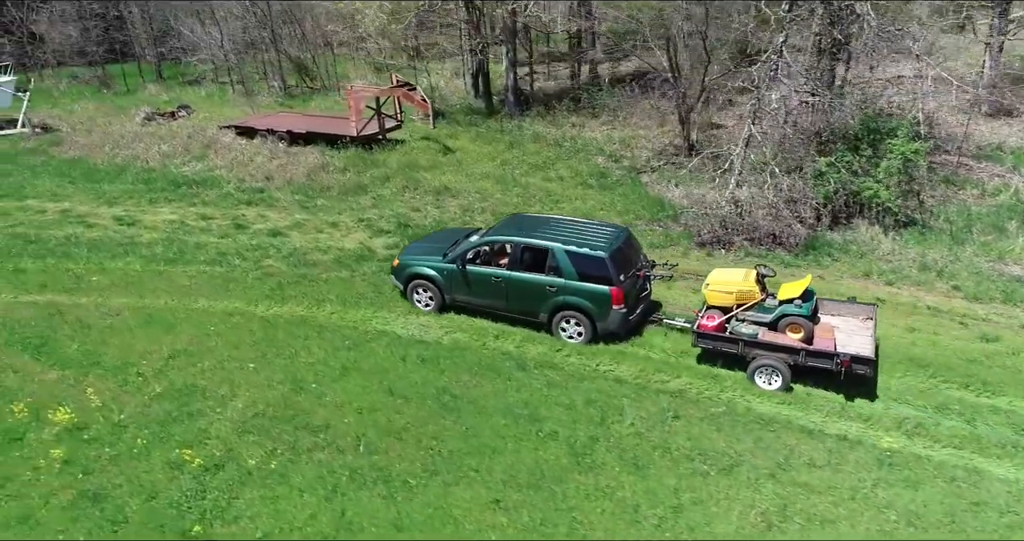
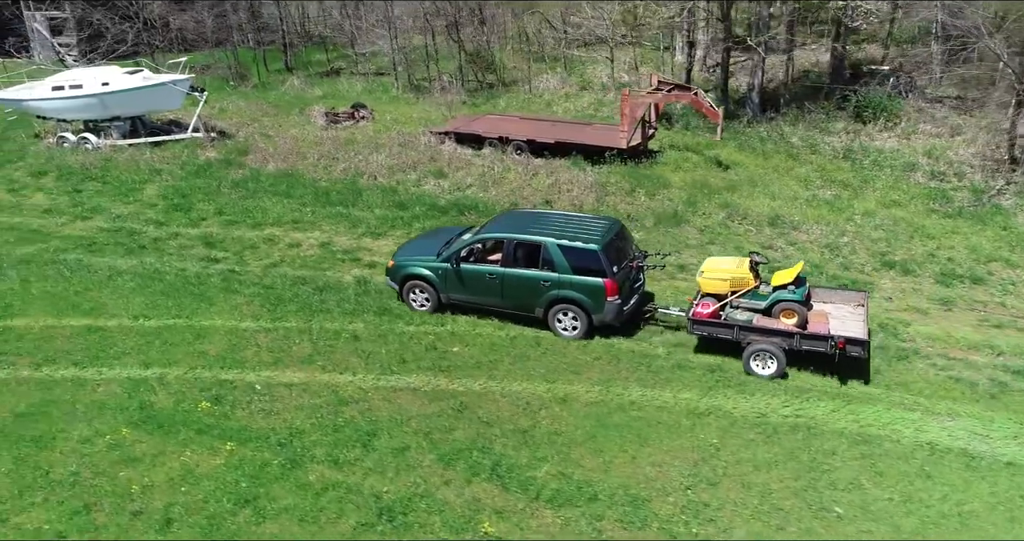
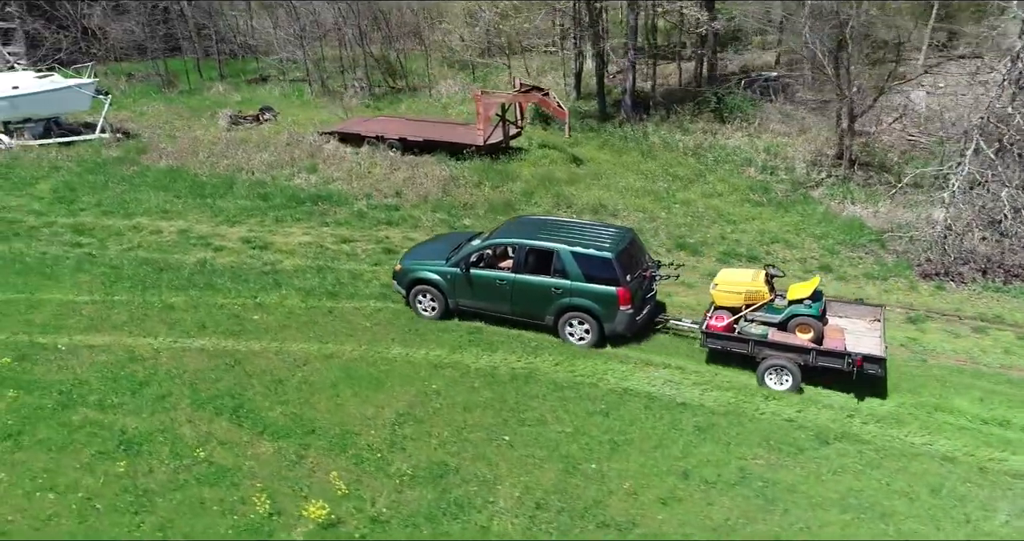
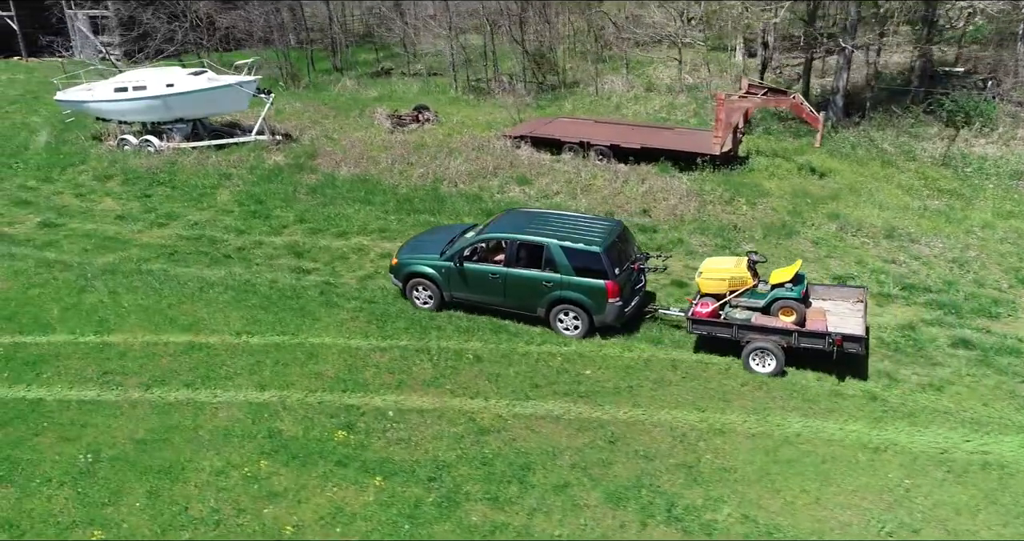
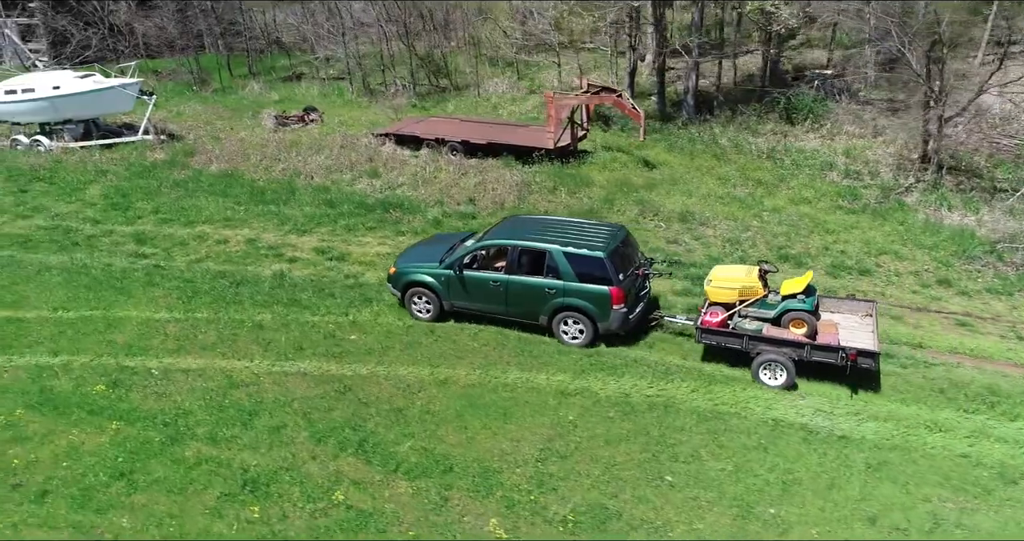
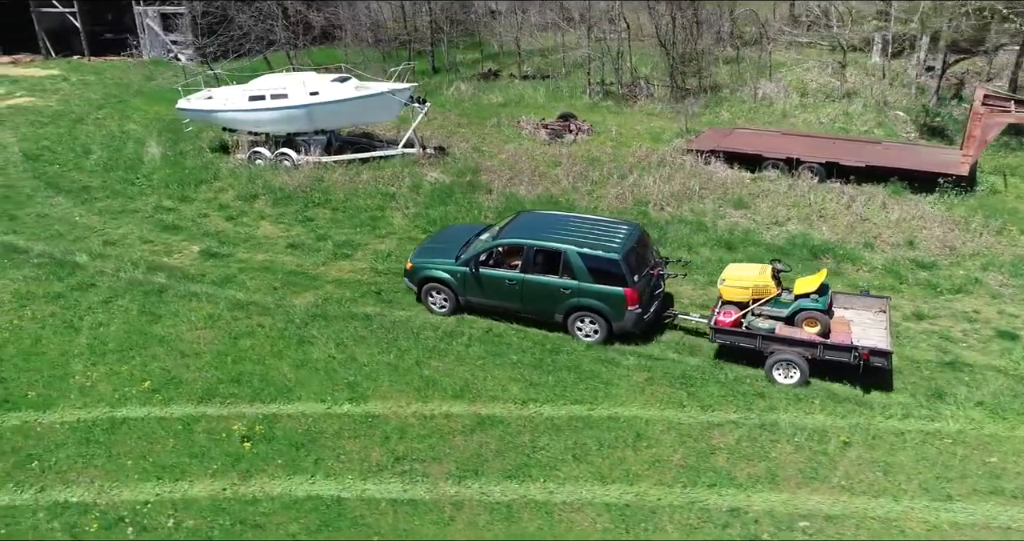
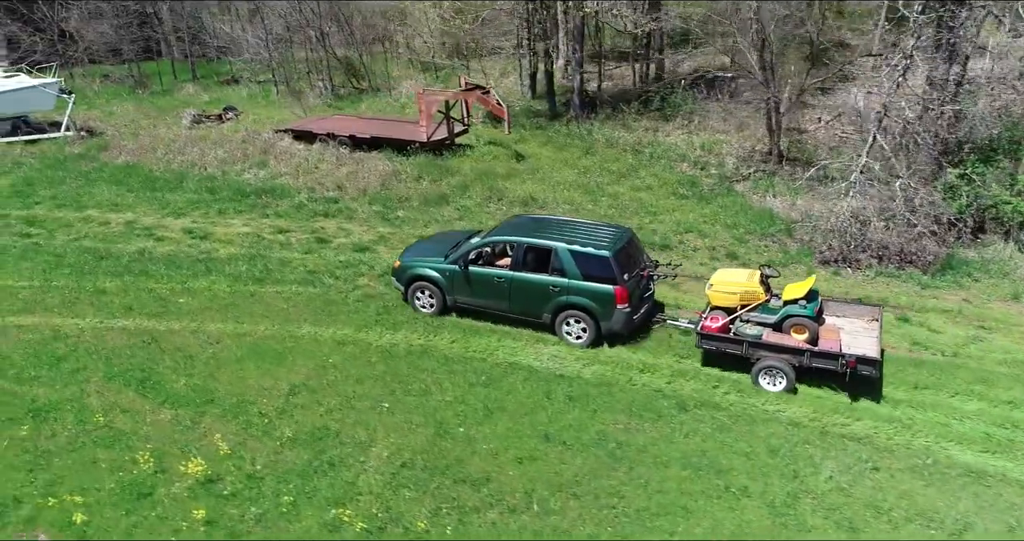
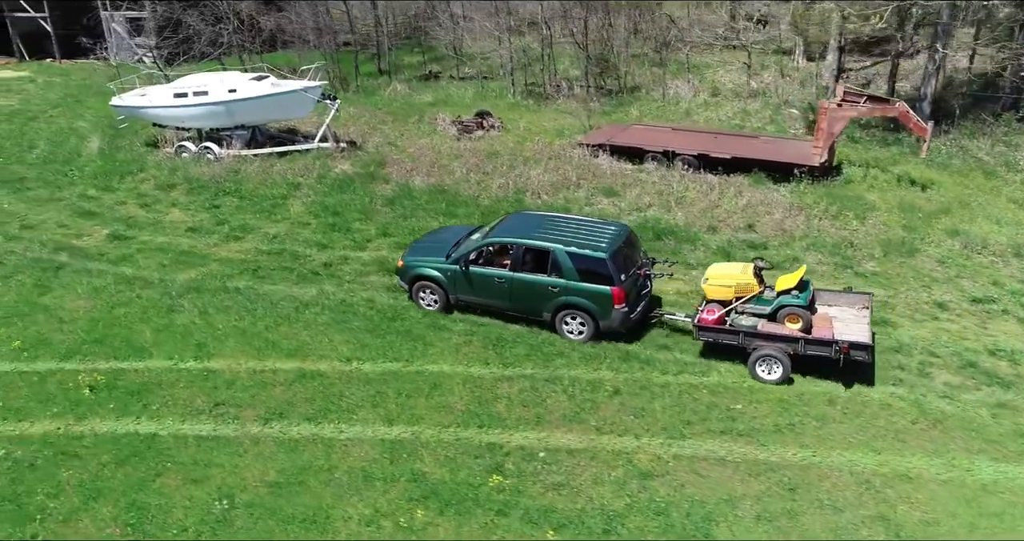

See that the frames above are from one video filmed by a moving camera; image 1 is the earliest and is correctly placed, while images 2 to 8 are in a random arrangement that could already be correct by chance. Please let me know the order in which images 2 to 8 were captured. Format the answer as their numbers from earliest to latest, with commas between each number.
7, 3, 5, 2, 4, 8, 6
